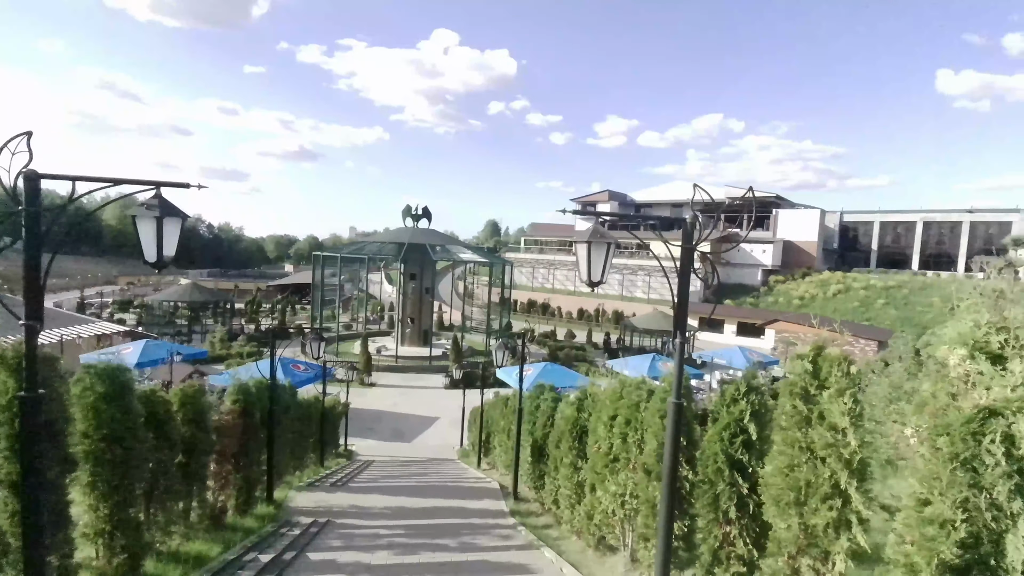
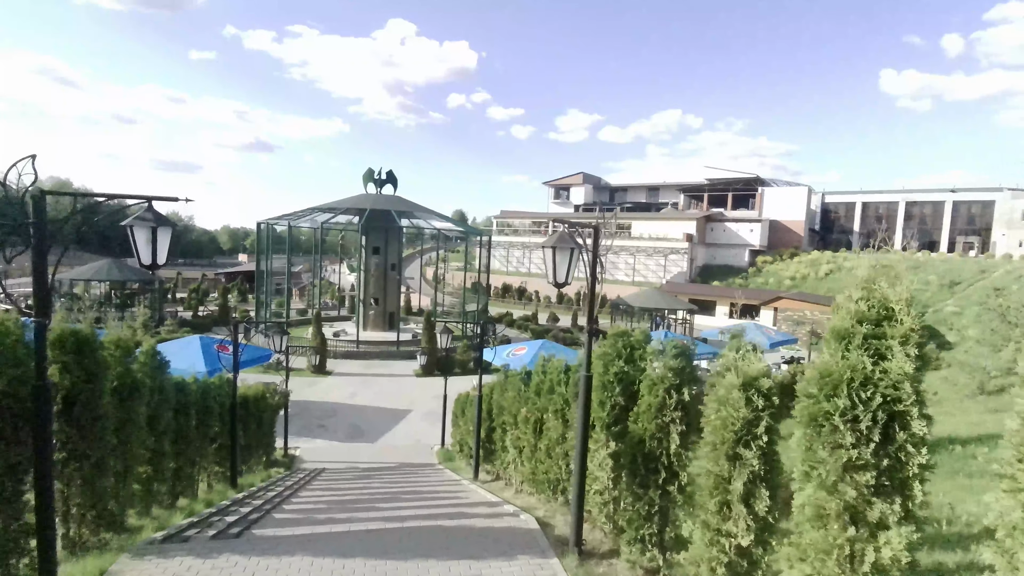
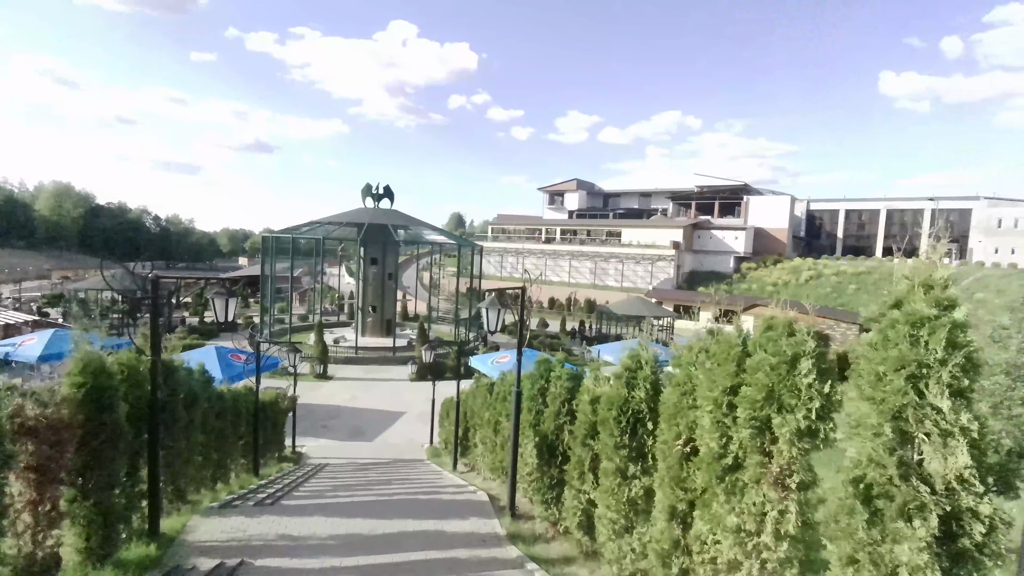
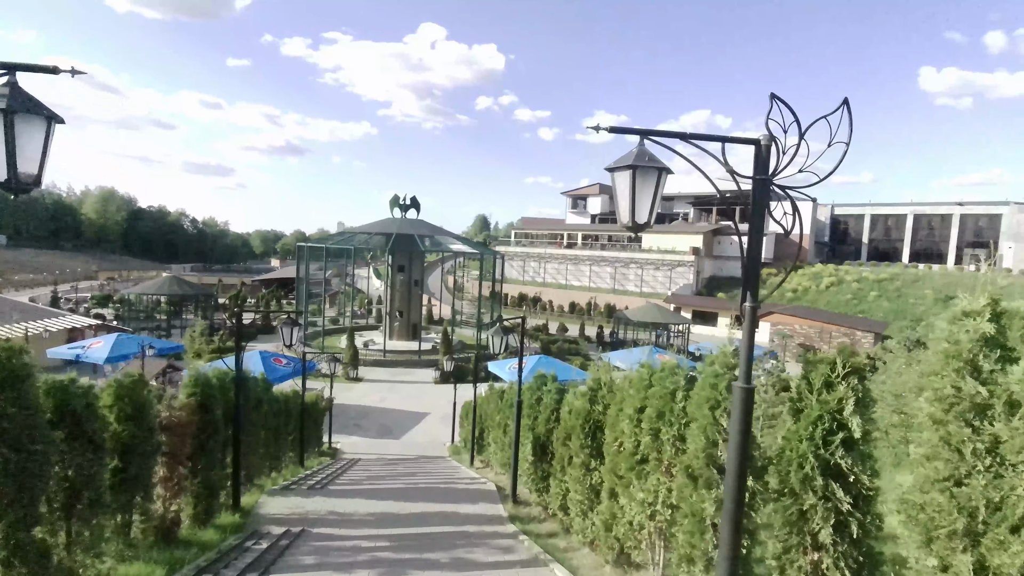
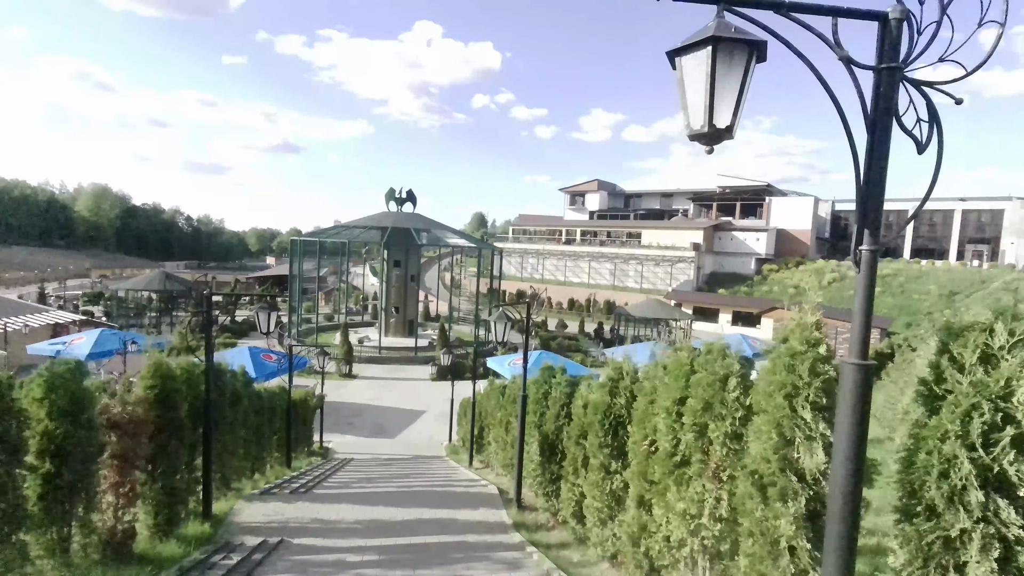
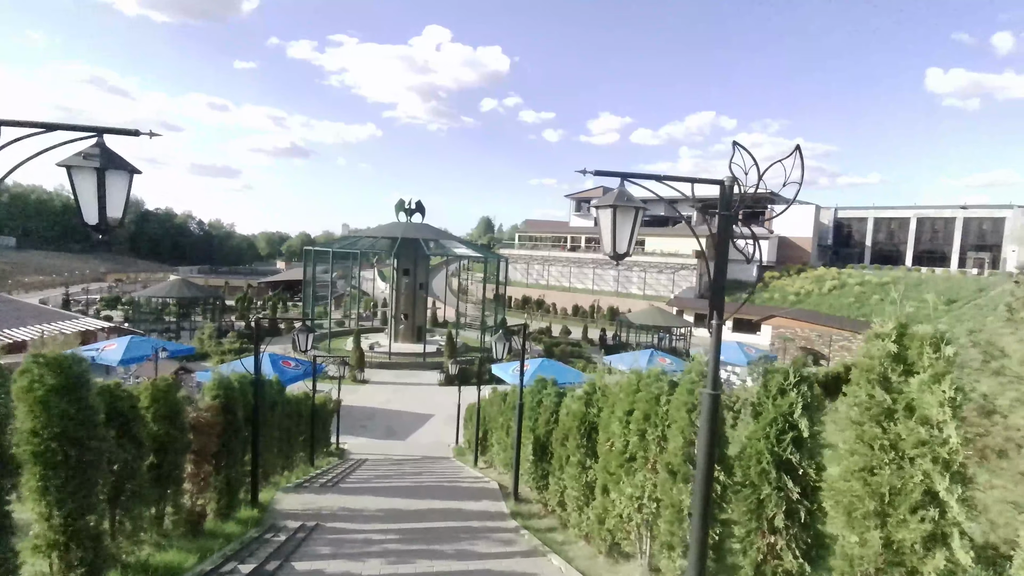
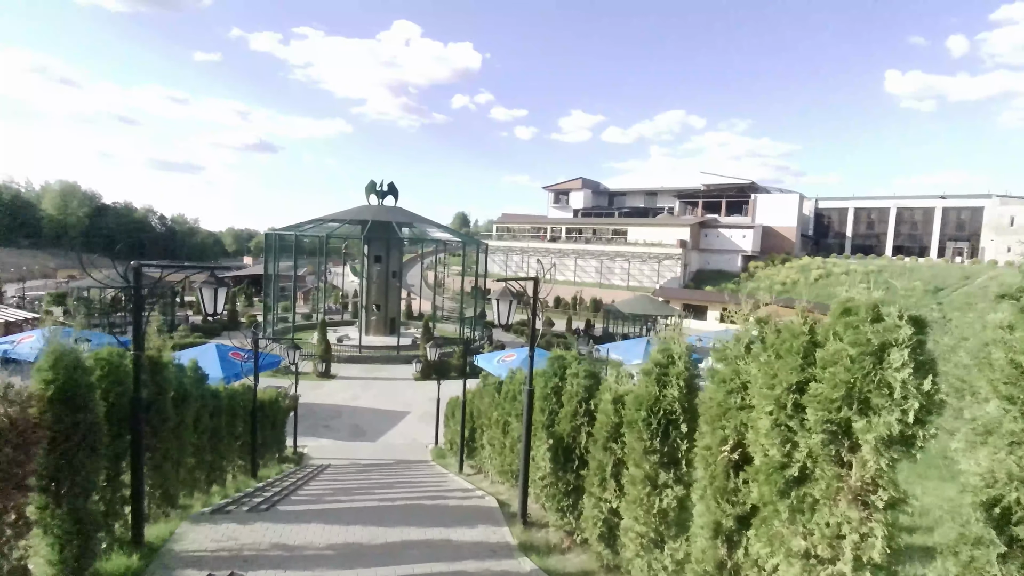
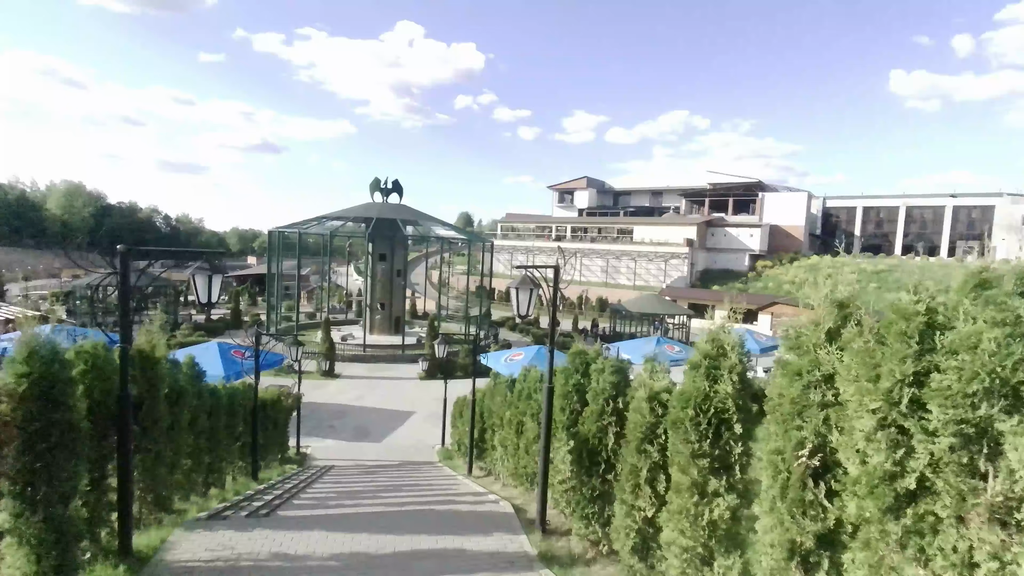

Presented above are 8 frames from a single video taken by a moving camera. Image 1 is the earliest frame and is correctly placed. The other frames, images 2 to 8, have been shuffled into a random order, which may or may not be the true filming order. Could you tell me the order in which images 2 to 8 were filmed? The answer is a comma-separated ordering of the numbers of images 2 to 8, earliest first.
6, 4, 5, 3, 7, 8, 2
